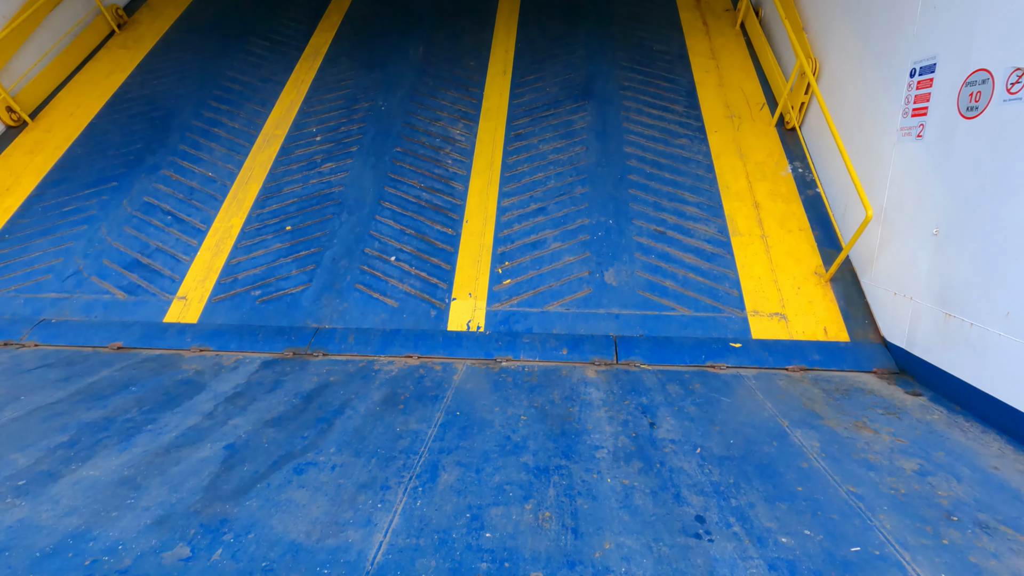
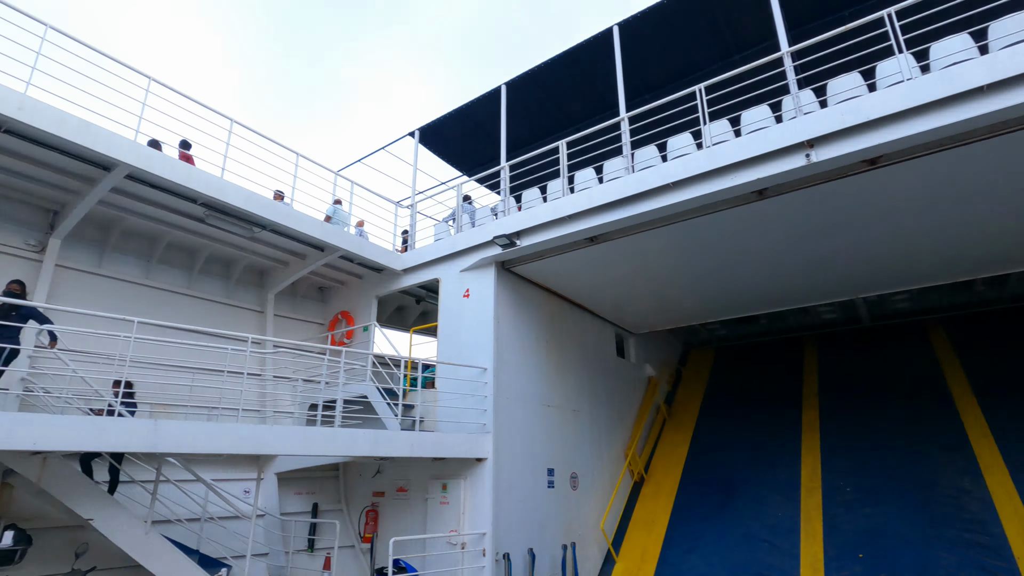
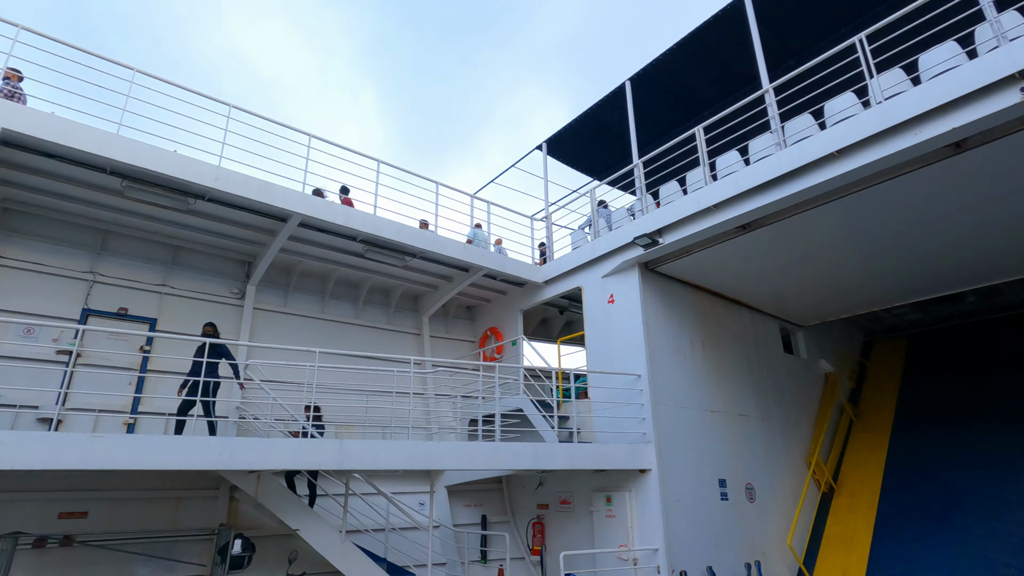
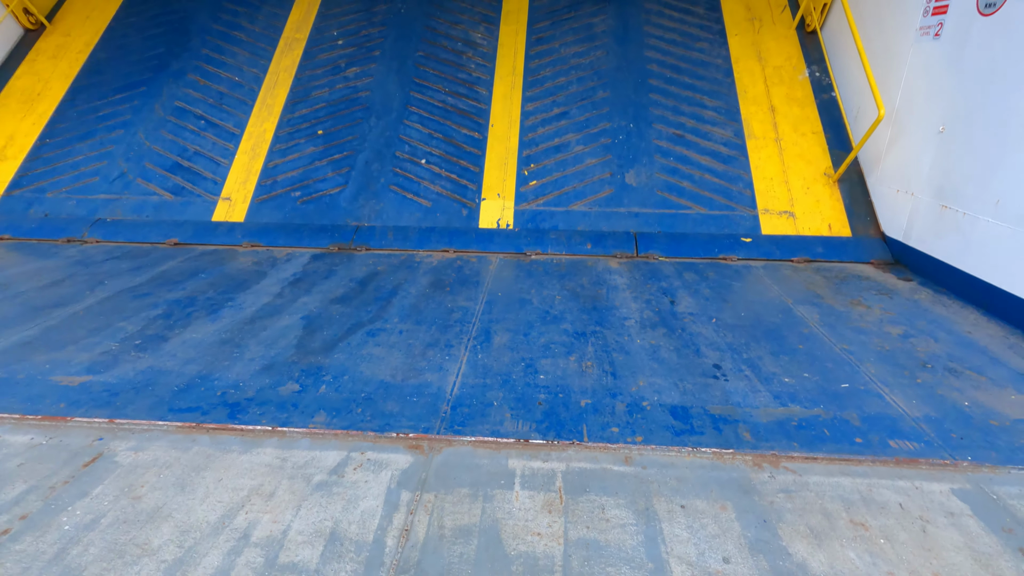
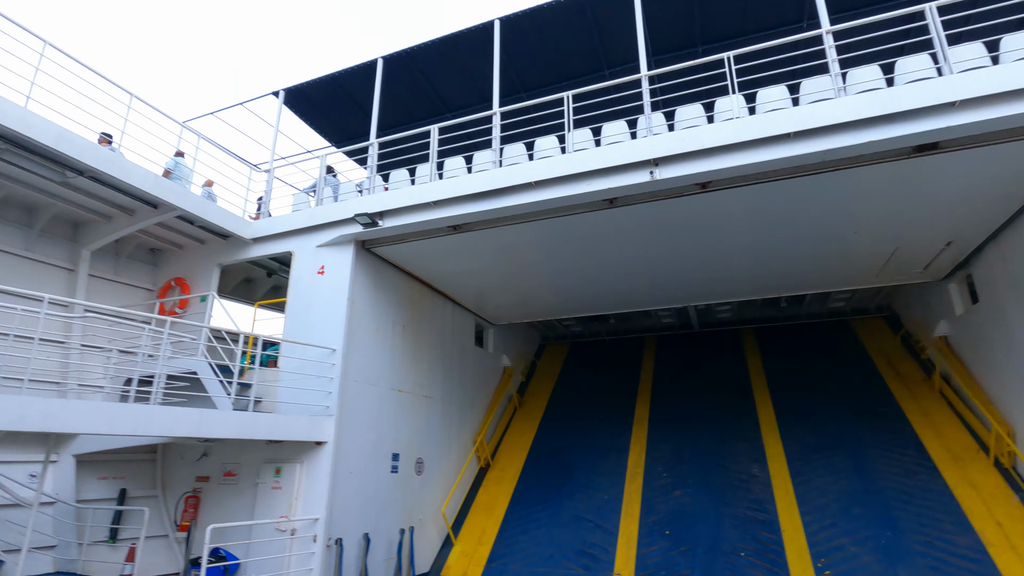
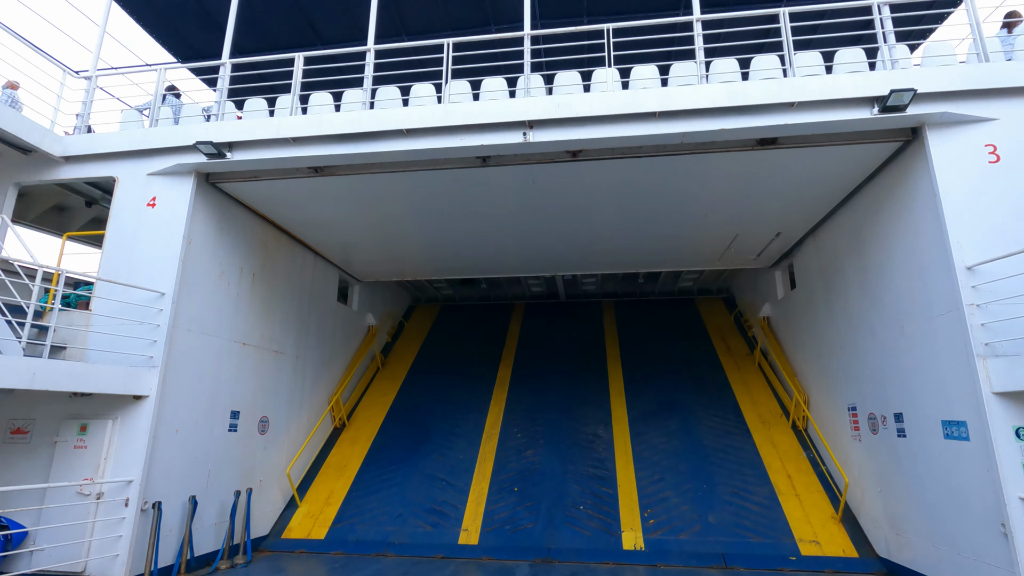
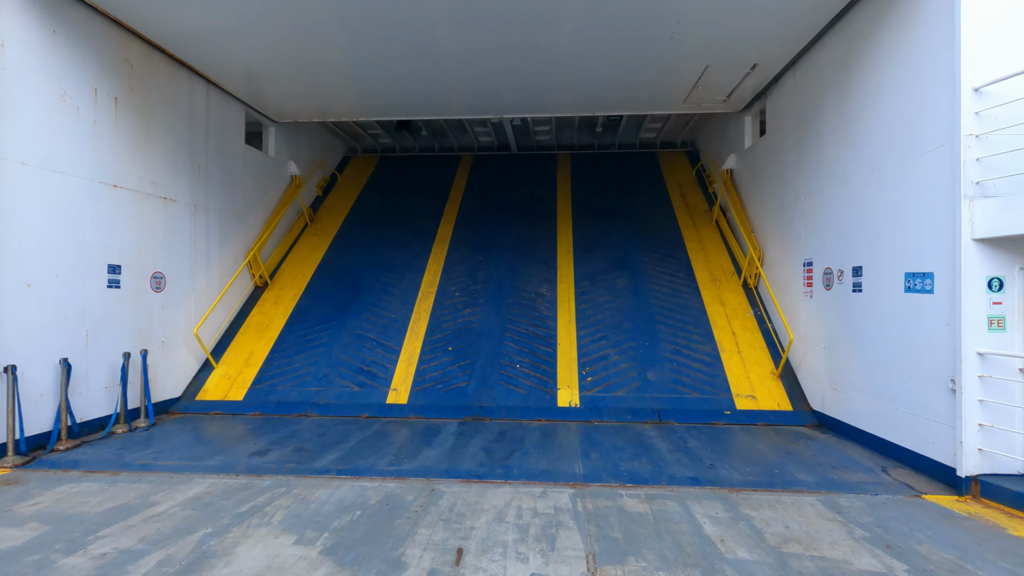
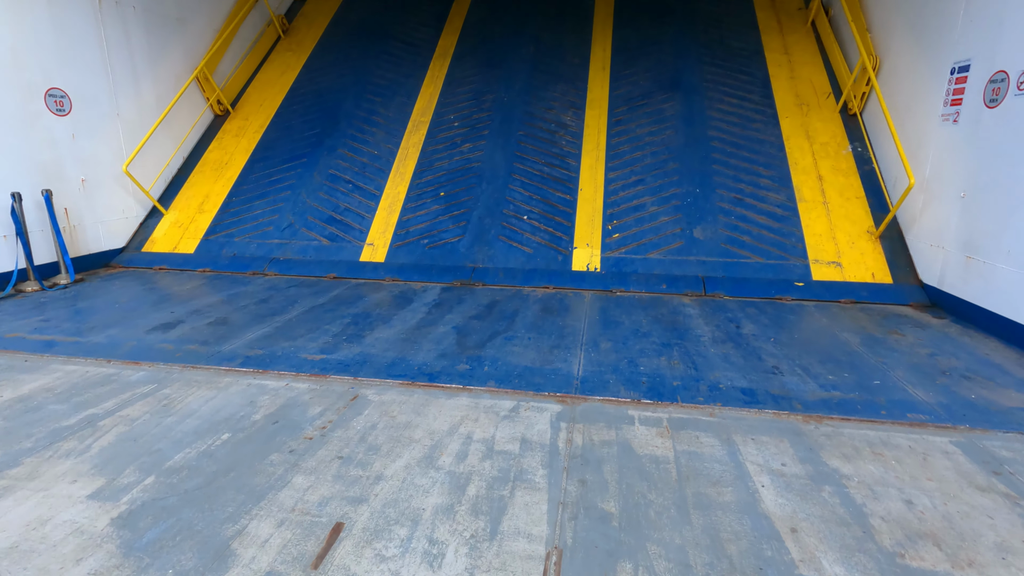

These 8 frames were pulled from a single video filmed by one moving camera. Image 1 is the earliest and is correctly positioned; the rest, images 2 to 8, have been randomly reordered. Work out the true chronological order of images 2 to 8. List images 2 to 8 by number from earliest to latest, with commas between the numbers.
4, 8, 7, 6, 5, 2, 3
